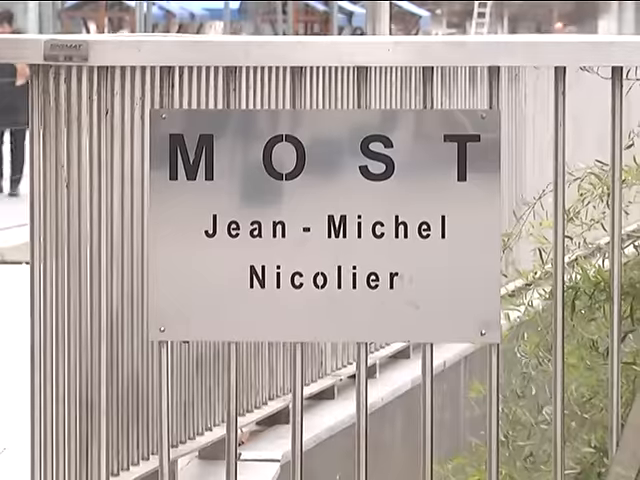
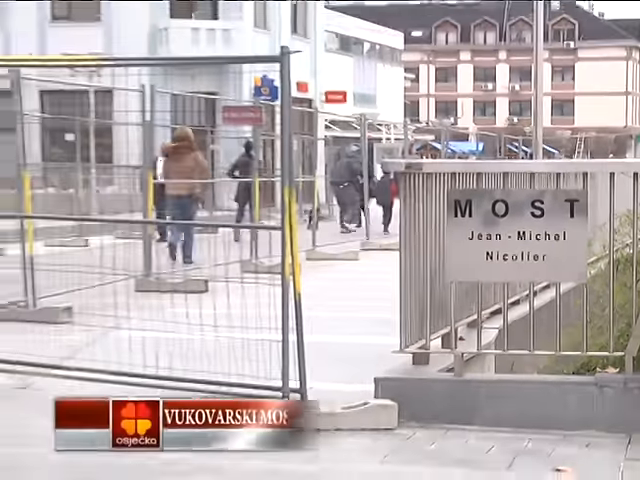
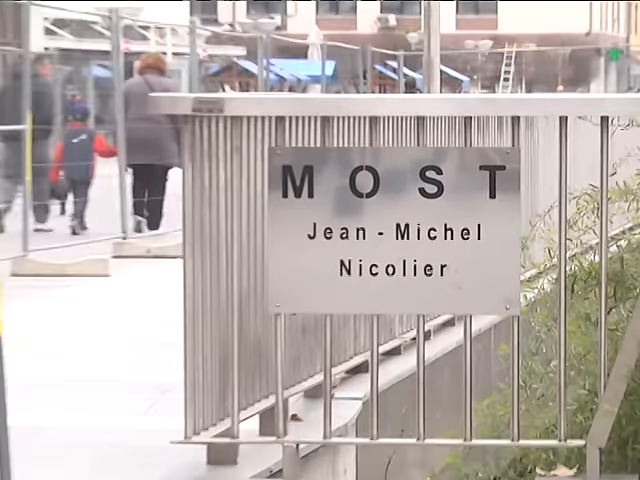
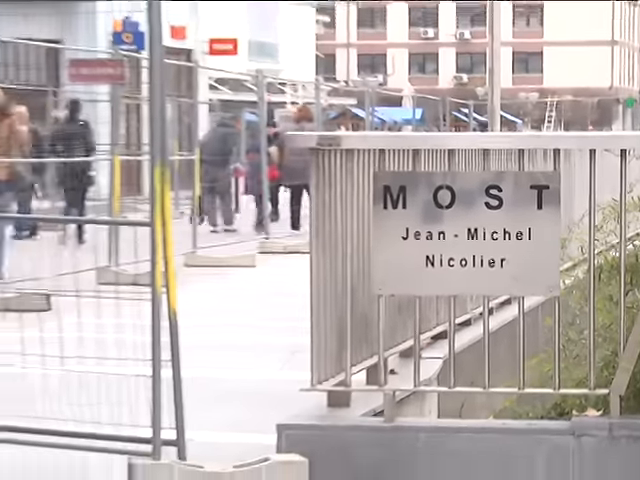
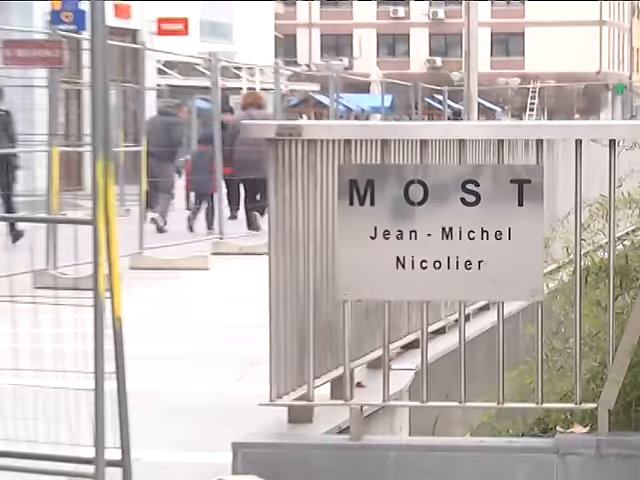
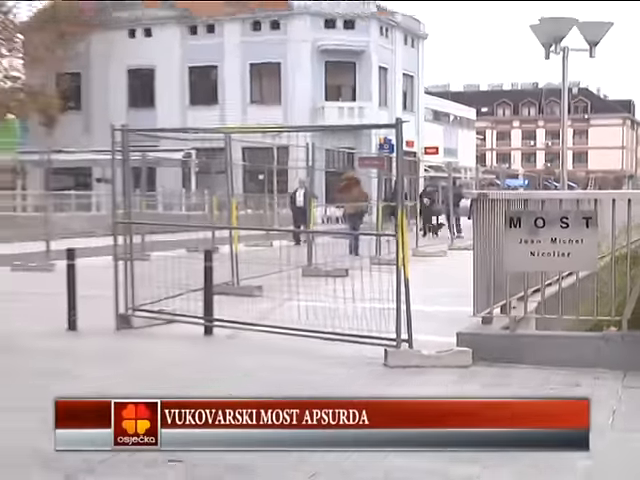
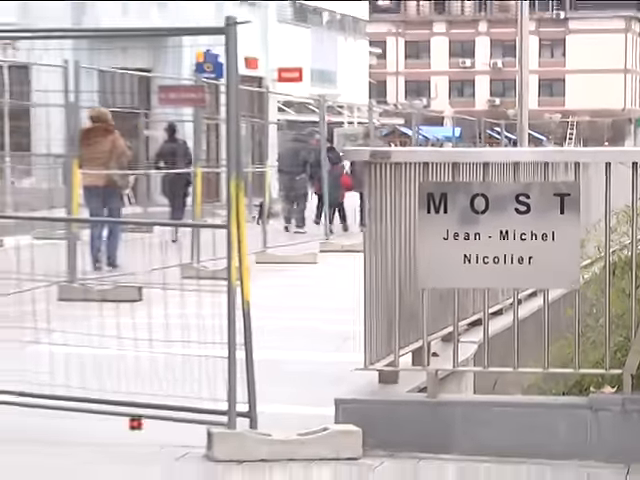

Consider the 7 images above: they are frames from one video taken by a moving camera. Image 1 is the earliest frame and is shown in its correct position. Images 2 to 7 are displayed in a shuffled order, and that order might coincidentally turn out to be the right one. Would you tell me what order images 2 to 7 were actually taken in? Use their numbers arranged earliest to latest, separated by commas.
3, 5, 4, 7, 2, 6
